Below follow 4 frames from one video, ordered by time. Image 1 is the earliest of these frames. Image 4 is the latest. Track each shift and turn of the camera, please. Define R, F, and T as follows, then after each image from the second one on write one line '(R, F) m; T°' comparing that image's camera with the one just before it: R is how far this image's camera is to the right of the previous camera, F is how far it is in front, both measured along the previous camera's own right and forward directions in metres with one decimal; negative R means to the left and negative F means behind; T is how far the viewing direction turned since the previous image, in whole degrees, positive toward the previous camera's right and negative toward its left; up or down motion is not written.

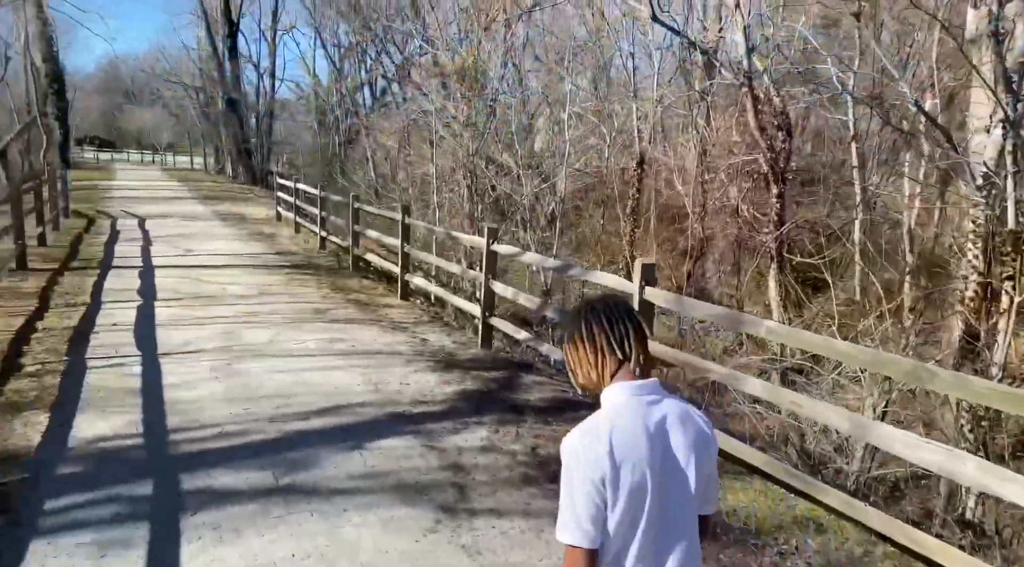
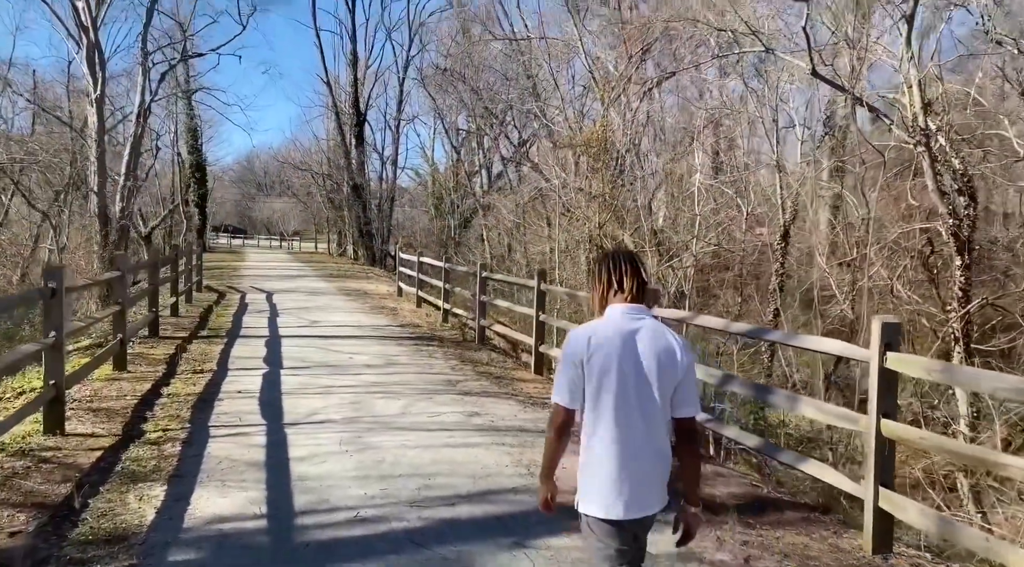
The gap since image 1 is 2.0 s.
(-0.4, +0.7) m; -8°
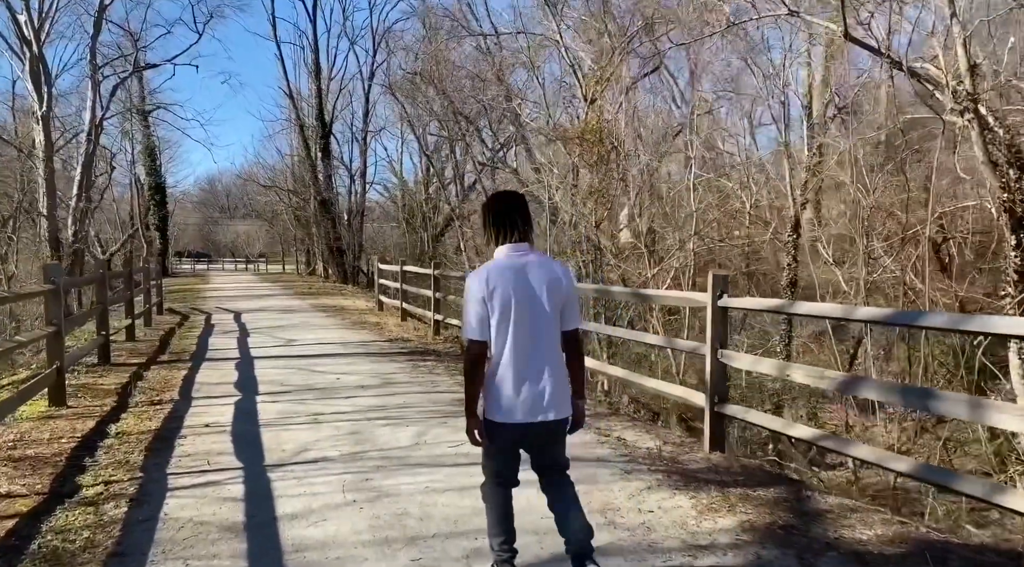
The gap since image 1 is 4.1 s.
(-0.3, +1.0) m; +2°
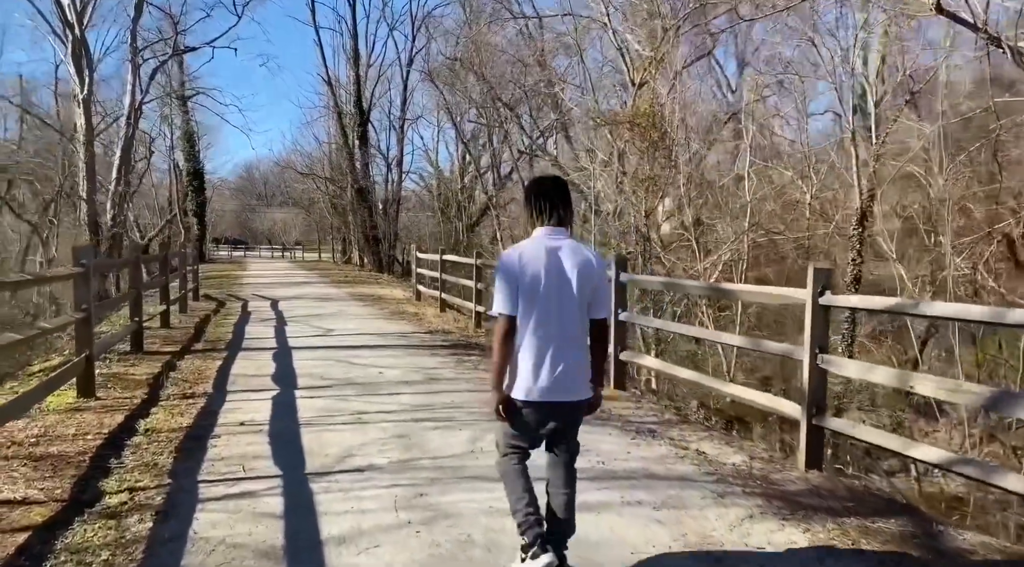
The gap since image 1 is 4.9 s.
(-0.2, +0.4) m; -2°
